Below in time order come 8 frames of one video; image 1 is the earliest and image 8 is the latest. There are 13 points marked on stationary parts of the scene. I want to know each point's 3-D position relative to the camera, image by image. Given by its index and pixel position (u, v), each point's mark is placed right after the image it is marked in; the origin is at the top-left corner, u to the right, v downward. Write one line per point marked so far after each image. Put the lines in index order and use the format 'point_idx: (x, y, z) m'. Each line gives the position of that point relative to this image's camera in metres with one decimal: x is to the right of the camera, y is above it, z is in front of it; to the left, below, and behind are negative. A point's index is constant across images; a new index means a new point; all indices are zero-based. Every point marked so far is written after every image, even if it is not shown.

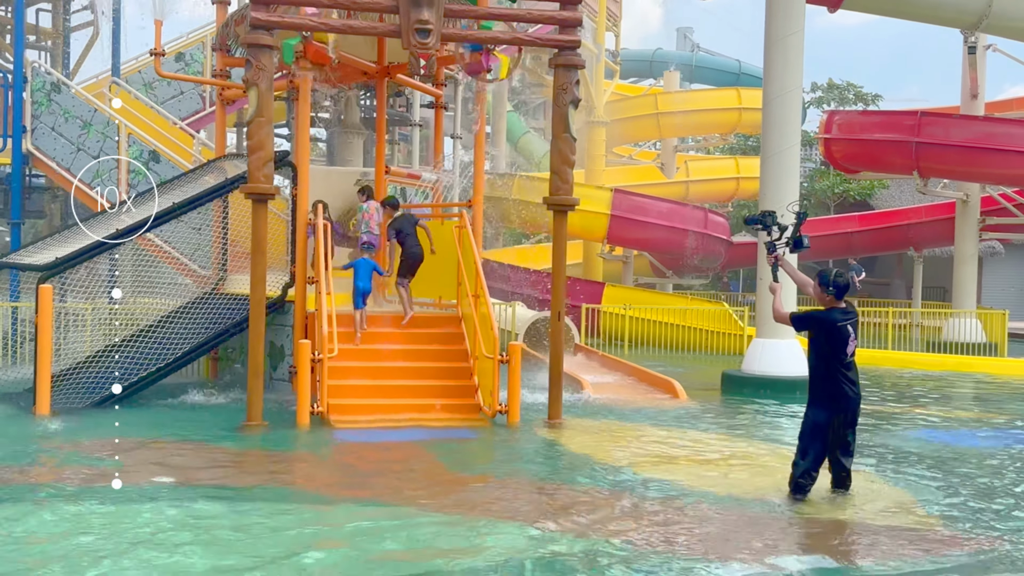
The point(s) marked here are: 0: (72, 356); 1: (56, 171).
0: (-5.1, -0.8, +9.4) m
1: (-5.6, +1.4, +10.0) m
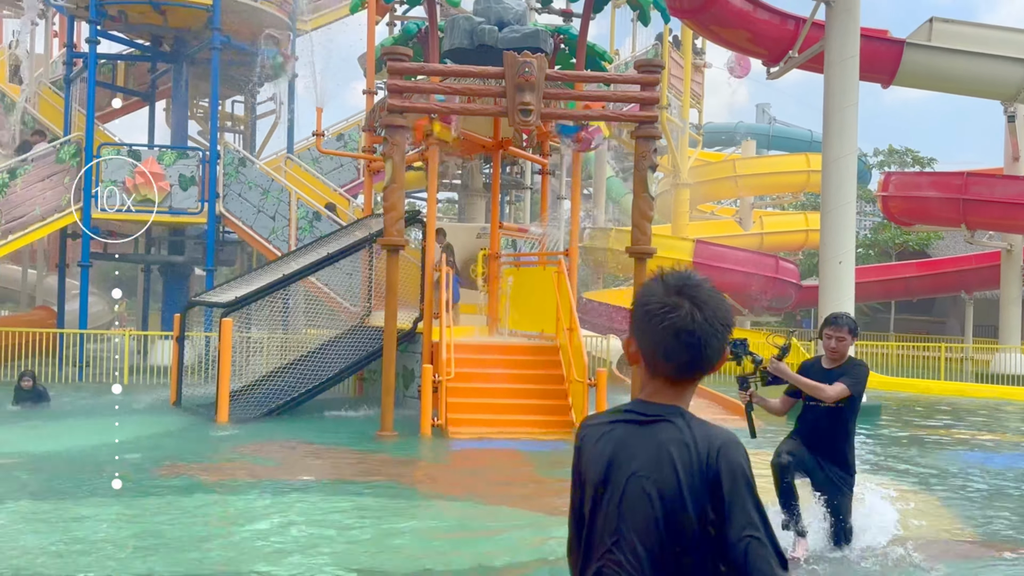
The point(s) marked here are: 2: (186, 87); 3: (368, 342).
0: (-3.8, -1.3, +11.9) m
1: (-4.2, +0.9, +12.7) m
2: (-5.2, +3.2, +13.2) m
3: (-2.2, -0.8, +12.3) m
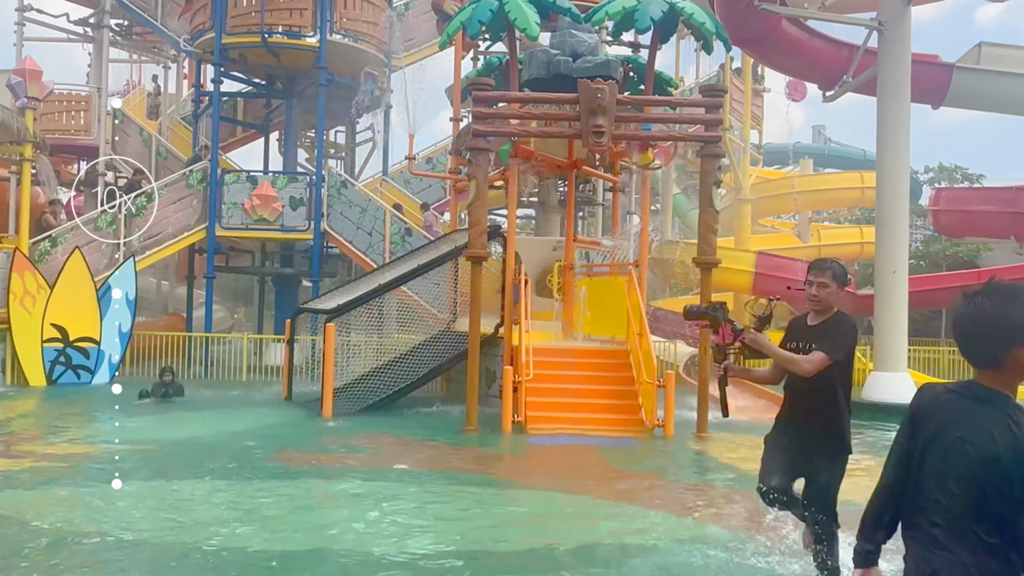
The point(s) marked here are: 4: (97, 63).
0: (-2.7, -1.4, +13.4) m
1: (-2.9, +0.8, +14.2) m
2: (-3.9, +3.1, +14.9) m
3: (-1.0, -1.0, +13.7) m
4: (-7.6, +4.1, +15.2) m
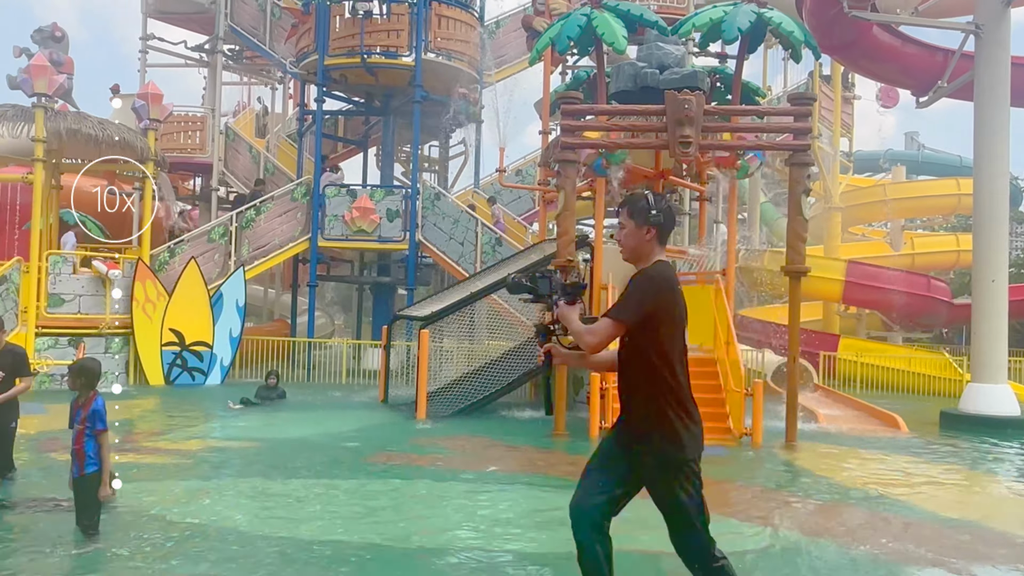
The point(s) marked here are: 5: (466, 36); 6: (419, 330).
0: (-1.2, -1.6, +13.9) m
1: (-1.4, +0.6, +14.8) m
2: (-2.3, +2.9, +15.6) m
3: (+0.5, -1.1, +14.1) m
4: (-5.9, +4.0, +16.3) m
5: (-0.8, +4.6, +14.9) m
6: (-1.5, -0.7, +13.4) m
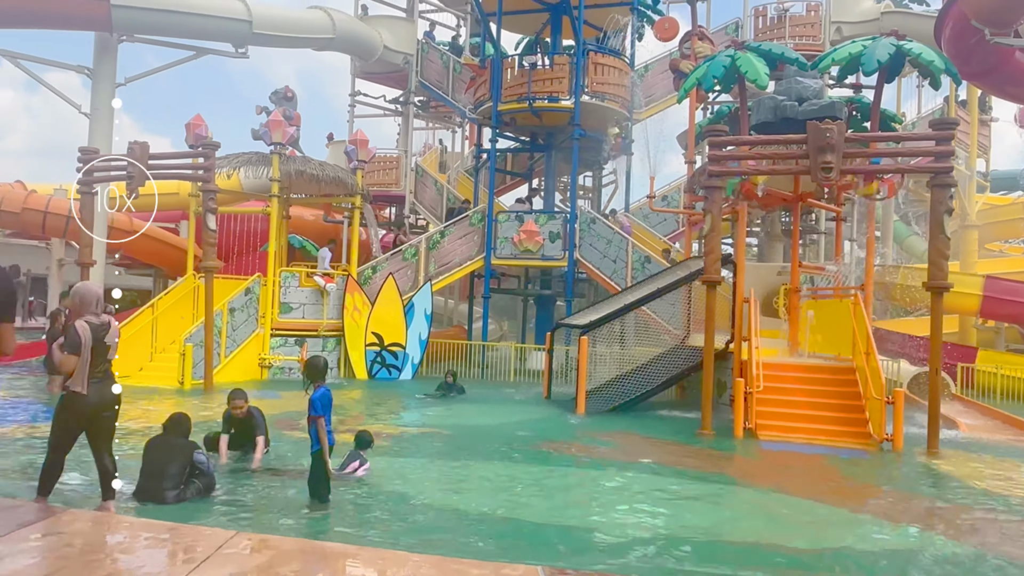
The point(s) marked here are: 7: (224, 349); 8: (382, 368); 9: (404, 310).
0: (+1.6, -1.8, +16.0) m
1: (+1.6, +0.4, +16.9) m
2: (+0.9, +2.6, +17.9) m
3: (+3.3, -1.3, +15.7) m
4: (-2.5, +3.7, +19.4) m
5: (+2.2, +4.3, +17.0) m
6: (+1.2, -0.9, +15.5) m
7: (-5.2, -1.0, +15.0) m
8: (-2.6, -1.6, +16.5) m
9: (-2.2, -0.4, +16.4) m
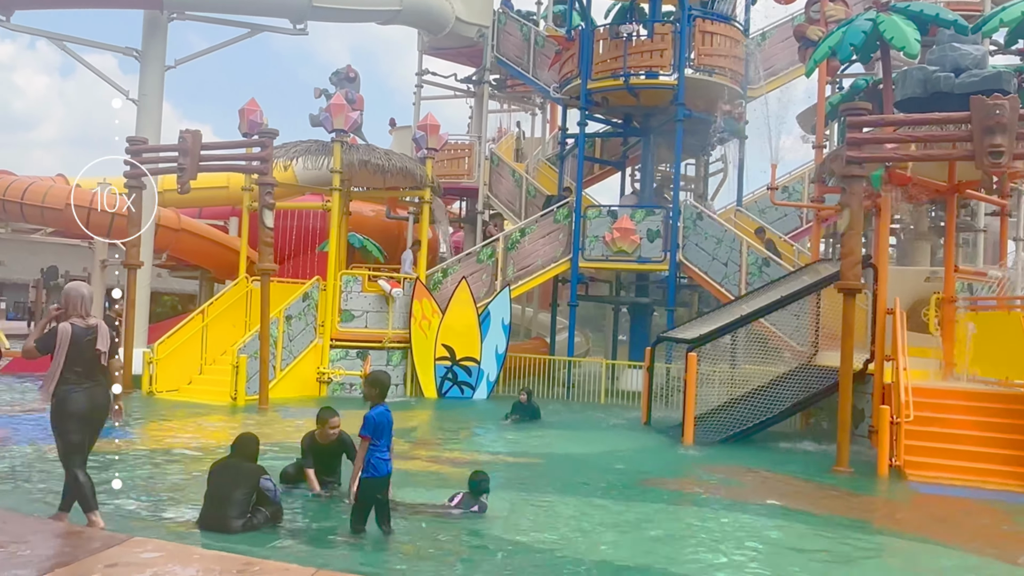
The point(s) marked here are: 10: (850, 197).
0: (+3.1, -1.9, +13.6) m
1: (+3.3, +0.3, +14.5) m
2: (+2.6, +2.5, +15.5) m
3: (+4.9, -1.5, +13.2) m
4: (-0.7, +3.6, +17.2) m
5: (+3.9, +4.2, +14.5) m
6: (+2.7, -1.0, +13.1) m
7: (-3.7, -1.2, +13.1) m
8: (-1.0, -1.7, +14.5) m
9: (-0.6, -0.5, +14.3) m
10: (+5.1, +1.4, +12.6) m
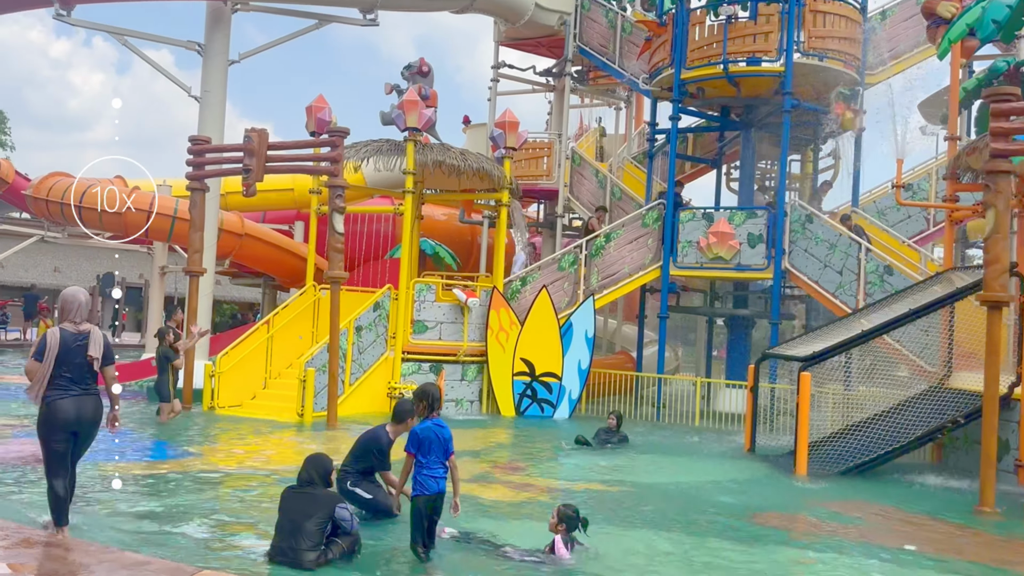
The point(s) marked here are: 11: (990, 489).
0: (+4.4, -2.1, +12.0) m
1: (+4.6, +0.1, +12.9) m
2: (+4.1, +2.3, +14.0) m
3: (+6.1, -1.7, +11.5) m
4: (+0.9, +3.4, +16.0) m
5: (+5.2, +4.0, +12.9) m
6: (+3.9, -1.2, +11.5) m
7: (-2.4, -1.3, +12.1) m
8: (+0.3, -1.9, +13.2) m
9: (+0.8, -0.7, +13.0) m
10: (+6.3, +1.2, +10.8) m
11: (+6.0, -2.6, +10.4) m
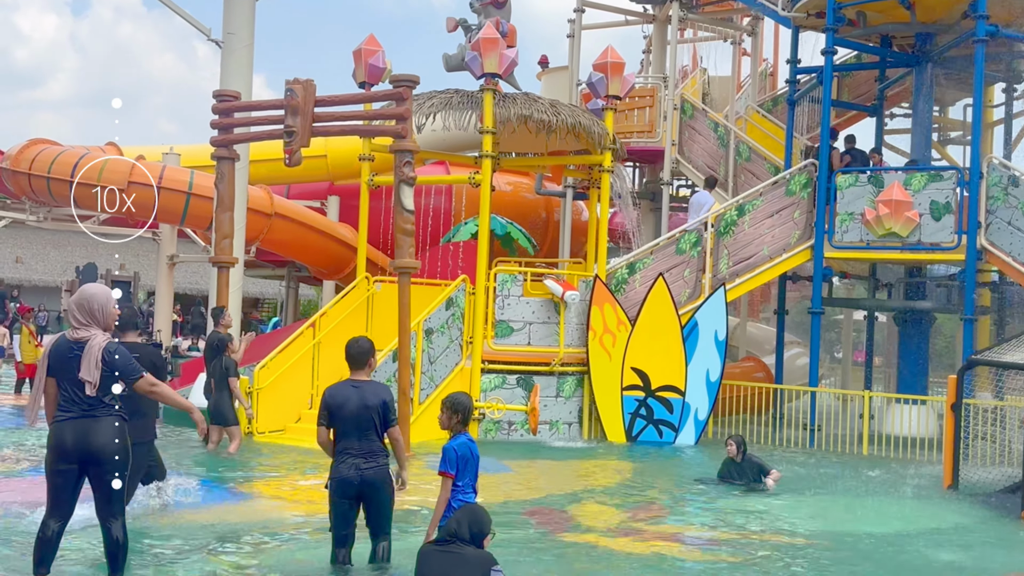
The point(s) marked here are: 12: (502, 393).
0: (+5.7, -2.0, +9.0) m
1: (+5.9, +0.3, +9.8) m
2: (+5.4, +2.6, +10.8) m
3: (+7.3, -1.5, +8.4) m
4: (+2.4, +3.7, +12.9) m
5: (+6.5, +4.2, +9.6) m
6: (+5.2, -1.1, +8.6) m
7: (-1.1, -1.2, +9.5) m
8: (+1.7, -1.7, +10.5) m
9: (+2.1, -0.6, +10.2) m
10: (+7.4, +1.3, +7.6) m
11: (+7.2, -2.5, +7.3) m
12: (-0.2, -1.3, +10.2) m
